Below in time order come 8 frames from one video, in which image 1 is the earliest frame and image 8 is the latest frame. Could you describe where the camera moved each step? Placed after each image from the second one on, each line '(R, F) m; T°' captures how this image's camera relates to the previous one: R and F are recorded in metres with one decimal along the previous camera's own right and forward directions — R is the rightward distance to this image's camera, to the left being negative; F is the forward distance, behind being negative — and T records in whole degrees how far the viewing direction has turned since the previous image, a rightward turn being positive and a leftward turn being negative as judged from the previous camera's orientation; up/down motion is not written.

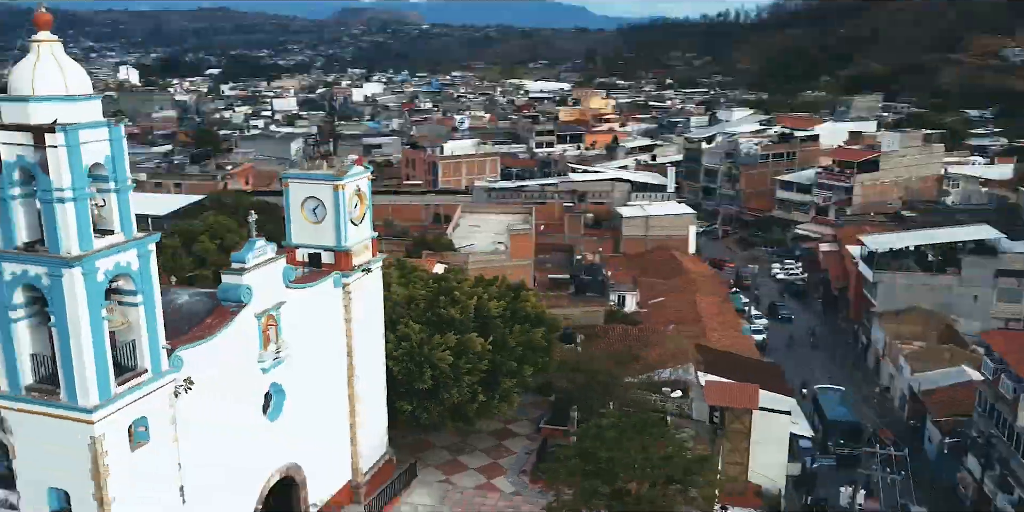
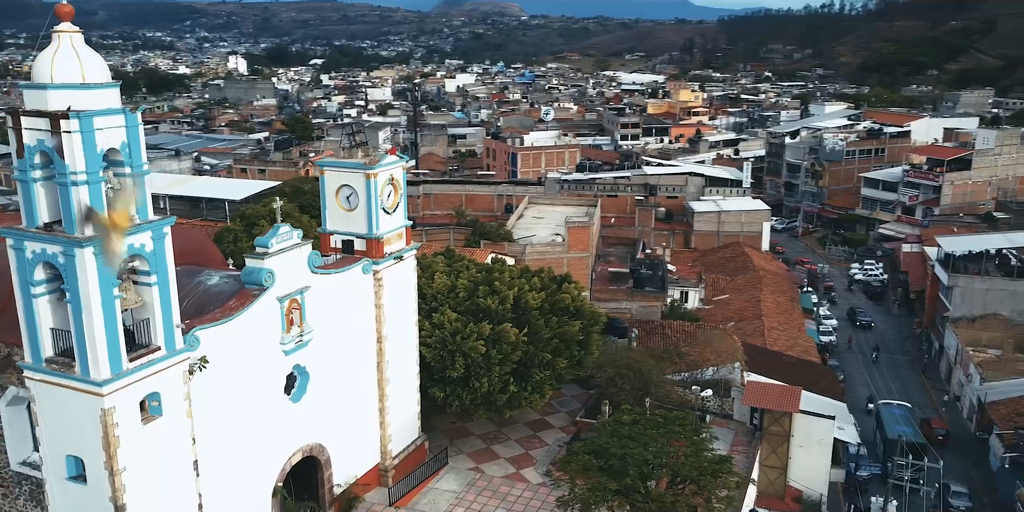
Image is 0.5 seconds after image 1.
(+1.5, 0.0) m; -6°
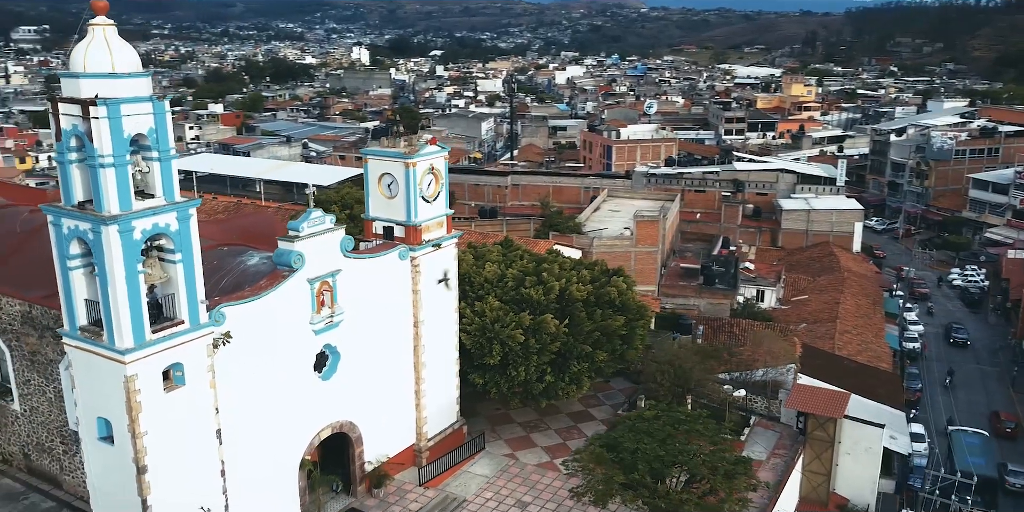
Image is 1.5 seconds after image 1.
(+1.8, -0.1) m; -8°
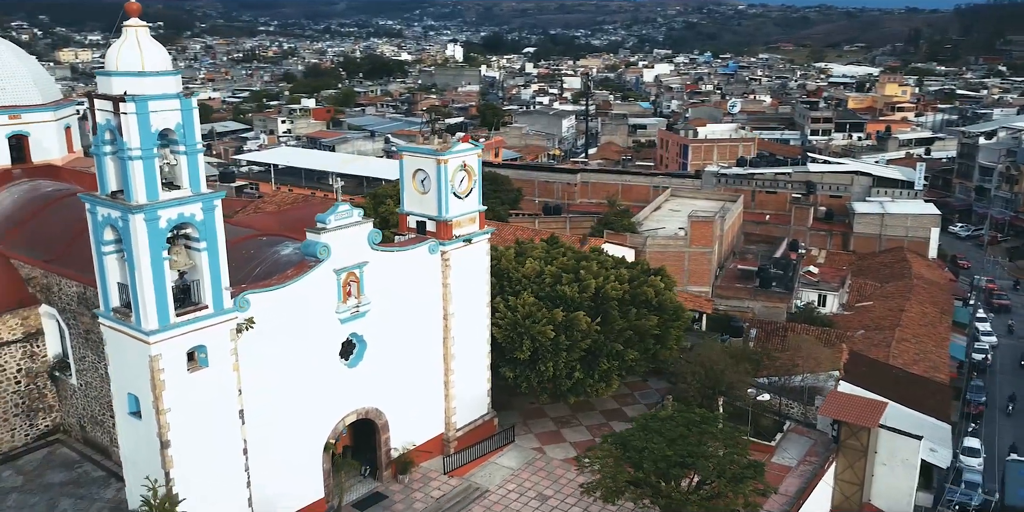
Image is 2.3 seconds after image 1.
(+1.5, -0.2) m; -6°
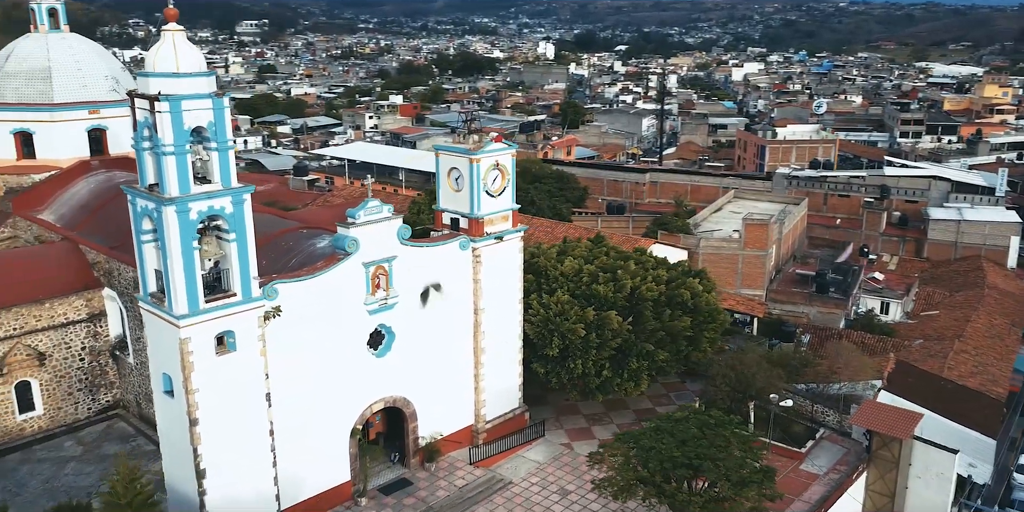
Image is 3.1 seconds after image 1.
(+1.5, -0.3) m; -6°
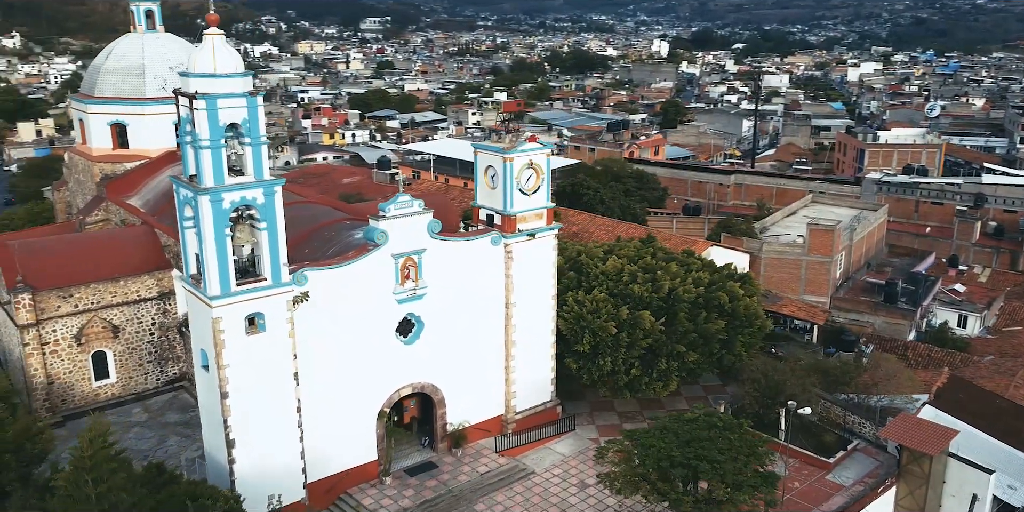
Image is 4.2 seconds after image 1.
(+2.1, -0.5) m; -8°
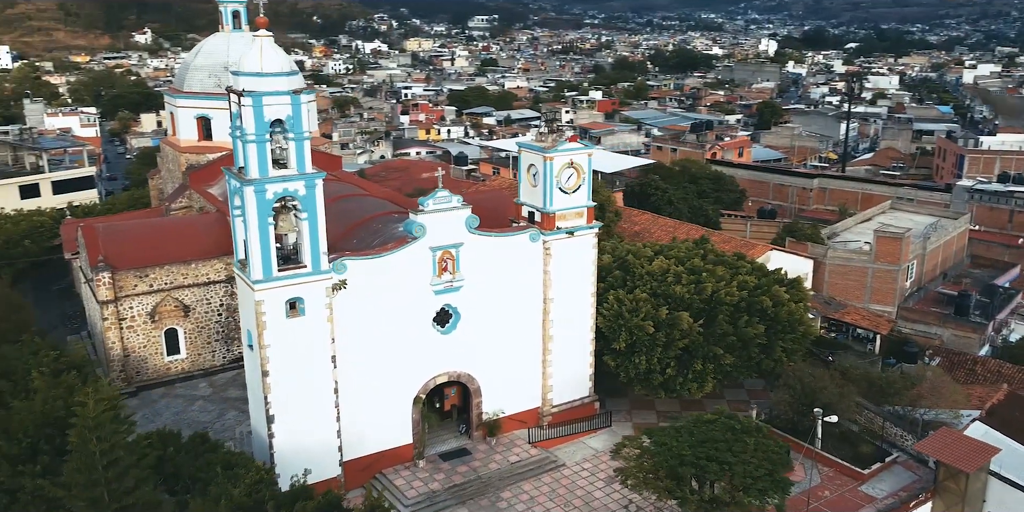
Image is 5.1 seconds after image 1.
(+1.7, -0.4) m; -7°
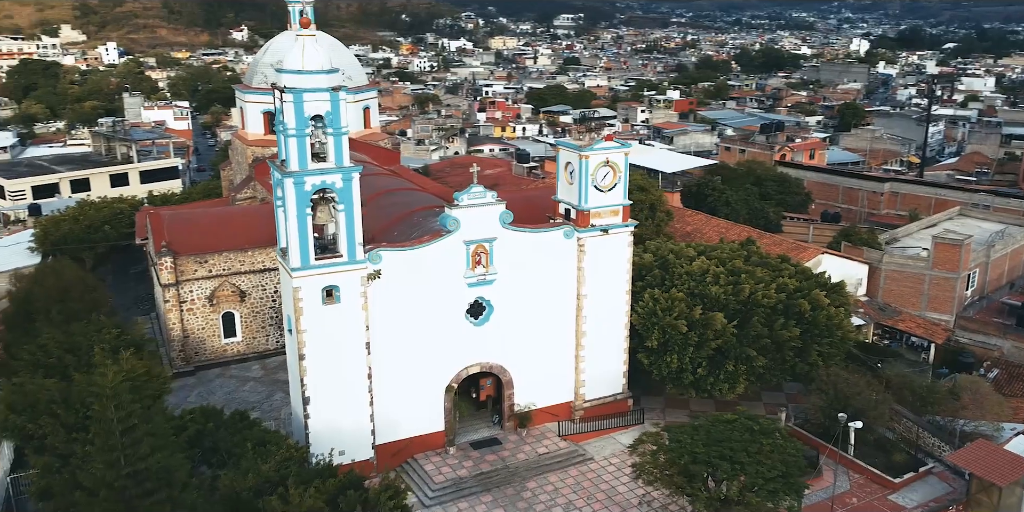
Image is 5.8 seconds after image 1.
(+1.3, -0.4) m; -5°
